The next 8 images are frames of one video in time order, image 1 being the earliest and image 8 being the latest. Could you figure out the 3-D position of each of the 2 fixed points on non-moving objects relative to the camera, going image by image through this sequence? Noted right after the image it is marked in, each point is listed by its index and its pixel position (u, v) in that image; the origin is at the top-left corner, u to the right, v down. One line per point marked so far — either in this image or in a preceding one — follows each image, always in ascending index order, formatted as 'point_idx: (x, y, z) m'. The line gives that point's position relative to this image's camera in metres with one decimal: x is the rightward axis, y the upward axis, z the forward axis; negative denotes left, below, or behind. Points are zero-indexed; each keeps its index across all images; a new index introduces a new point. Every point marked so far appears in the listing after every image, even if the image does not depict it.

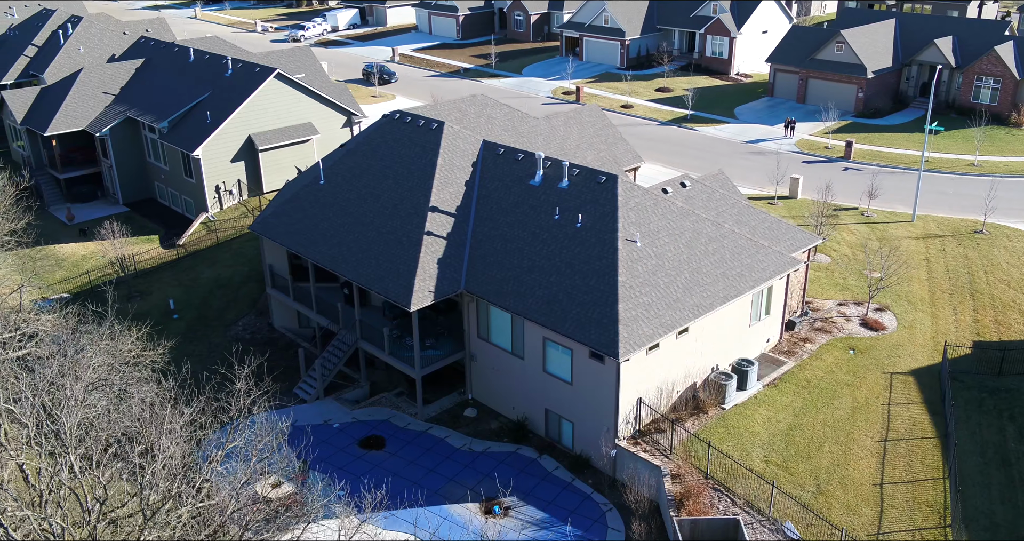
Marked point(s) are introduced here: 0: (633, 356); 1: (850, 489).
0: (+2.7, -1.9, +19.9) m
1: (+7.5, -4.8, +19.7) m
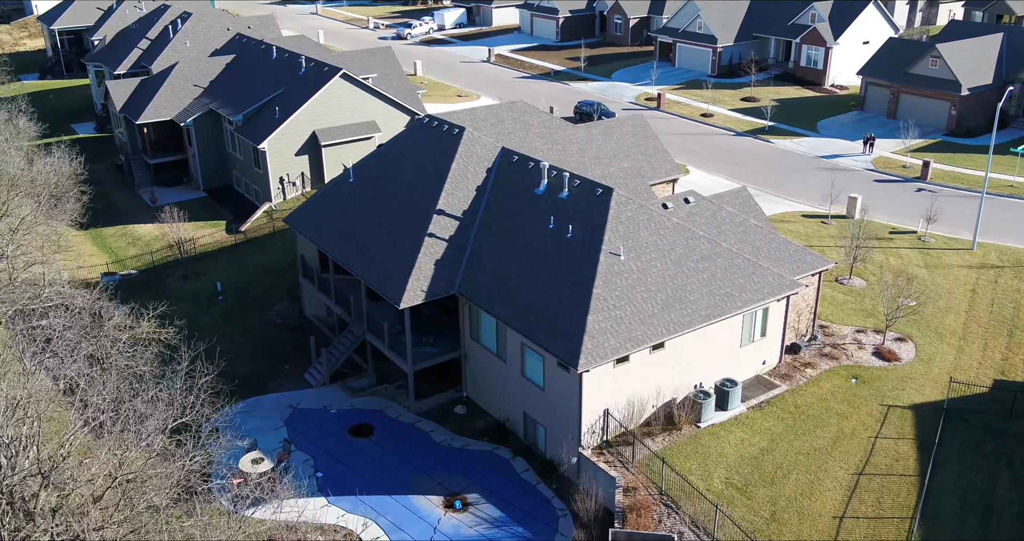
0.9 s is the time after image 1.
0: (+1.9, -2.2, +20.3) m
1: (+6.4, -5.4, +19.4) m
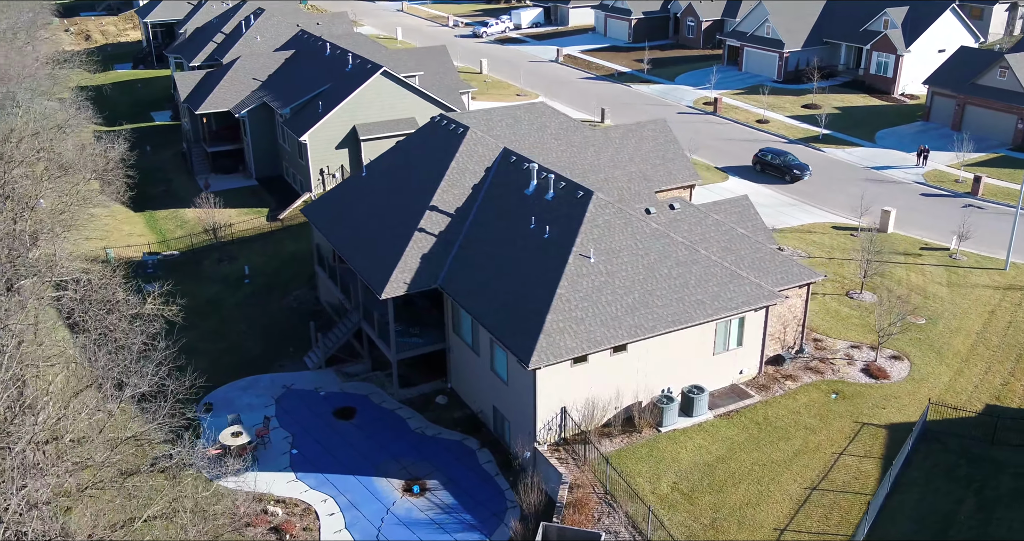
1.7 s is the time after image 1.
0: (+0.9, -2.2, +20.8) m
1: (+5.1, -5.6, +19.4) m
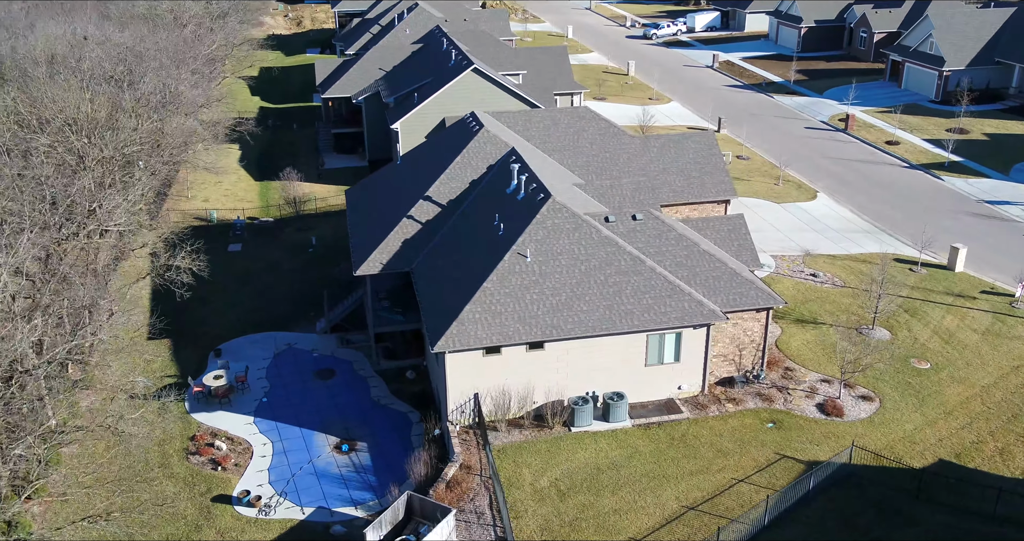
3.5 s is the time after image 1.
0: (-1.3, -2.0, +22.3) m
1: (+2.0, -5.9, +20.0) m
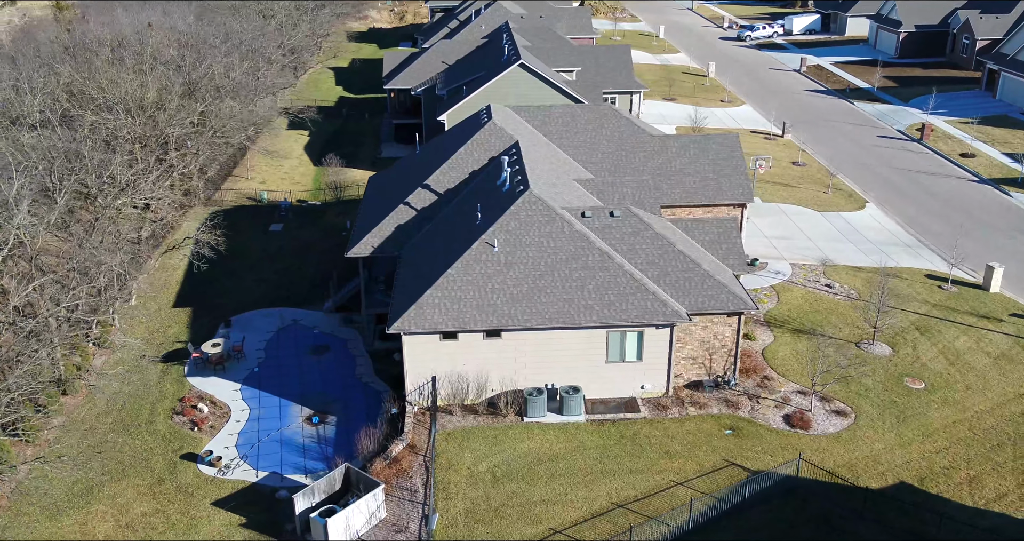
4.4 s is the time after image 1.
0: (-2.5, -1.6, +22.9) m
1: (+0.2, -5.7, +20.2) m
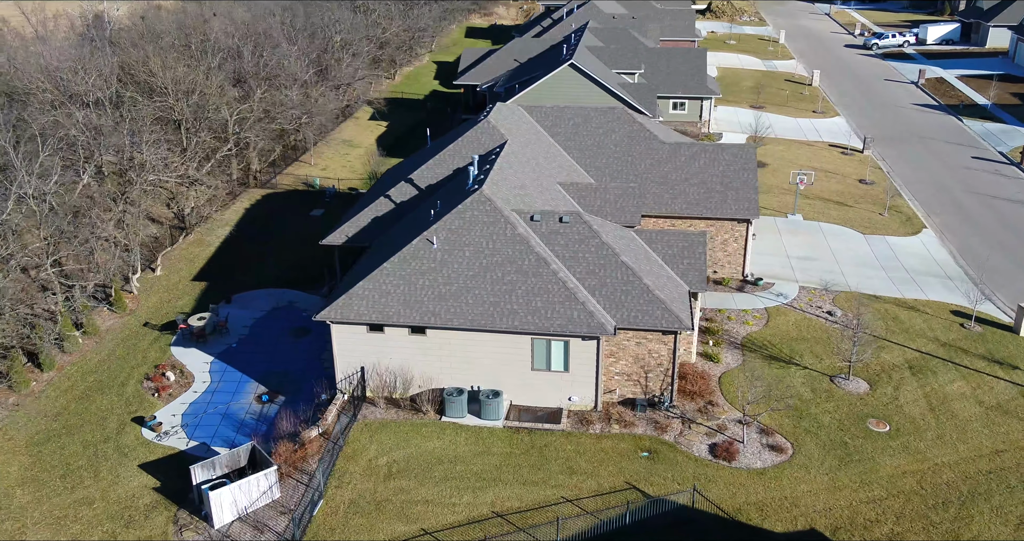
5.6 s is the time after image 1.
0: (-4.5, -1.4, +23.4) m
1: (-2.6, -5.6, +20.2) m
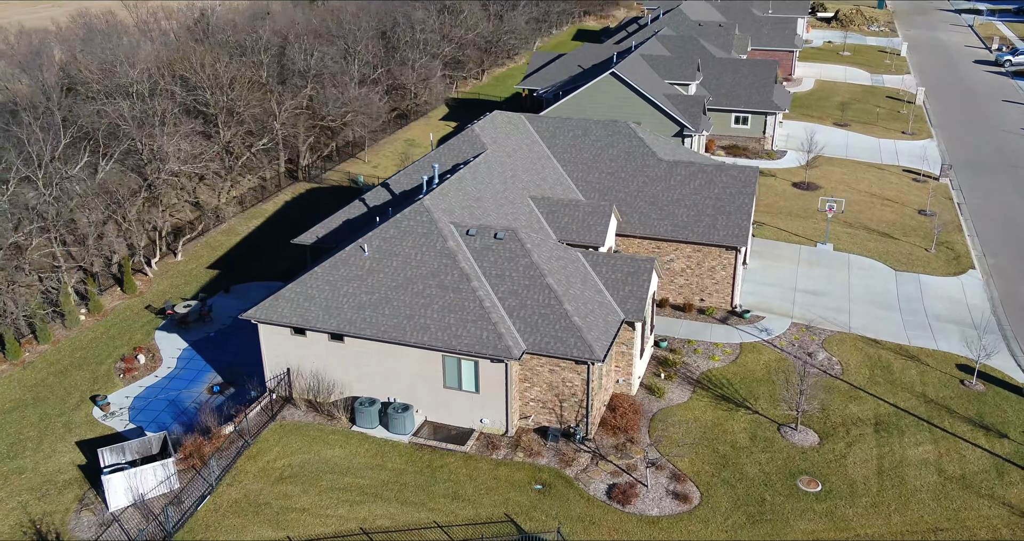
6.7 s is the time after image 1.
0: (-6.5, -1.4, +23.7) m
1: (-5.5, -5.8, +20.3) m
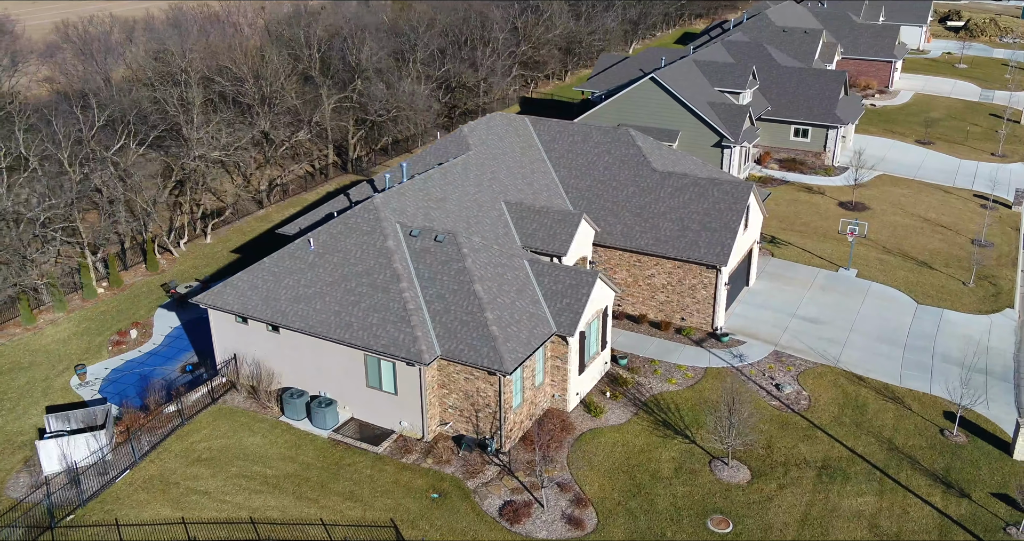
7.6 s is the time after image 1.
0: (-8.2, -1.1, +24.5) m
1: (-8.0, -5.4, +21.0) m
